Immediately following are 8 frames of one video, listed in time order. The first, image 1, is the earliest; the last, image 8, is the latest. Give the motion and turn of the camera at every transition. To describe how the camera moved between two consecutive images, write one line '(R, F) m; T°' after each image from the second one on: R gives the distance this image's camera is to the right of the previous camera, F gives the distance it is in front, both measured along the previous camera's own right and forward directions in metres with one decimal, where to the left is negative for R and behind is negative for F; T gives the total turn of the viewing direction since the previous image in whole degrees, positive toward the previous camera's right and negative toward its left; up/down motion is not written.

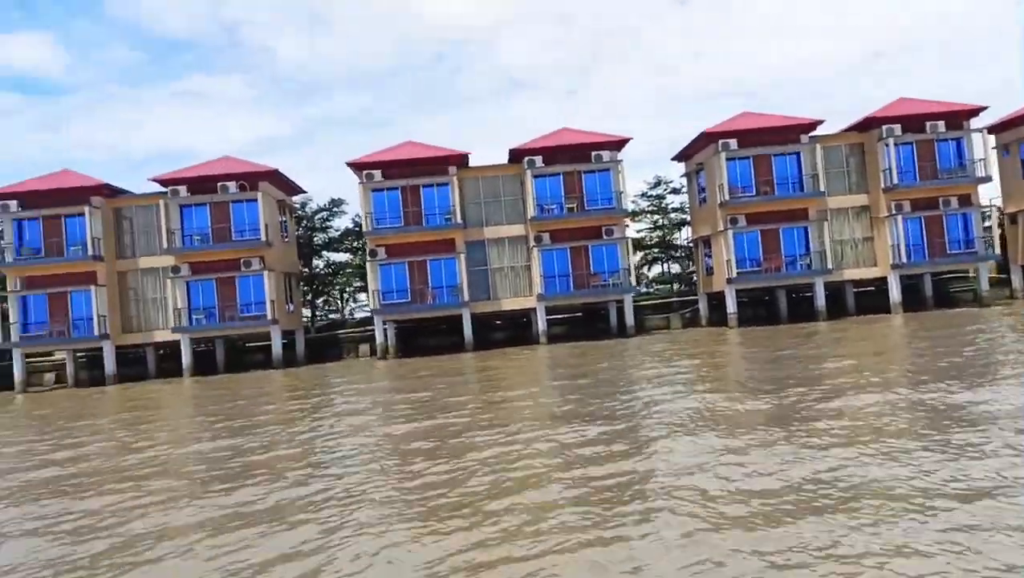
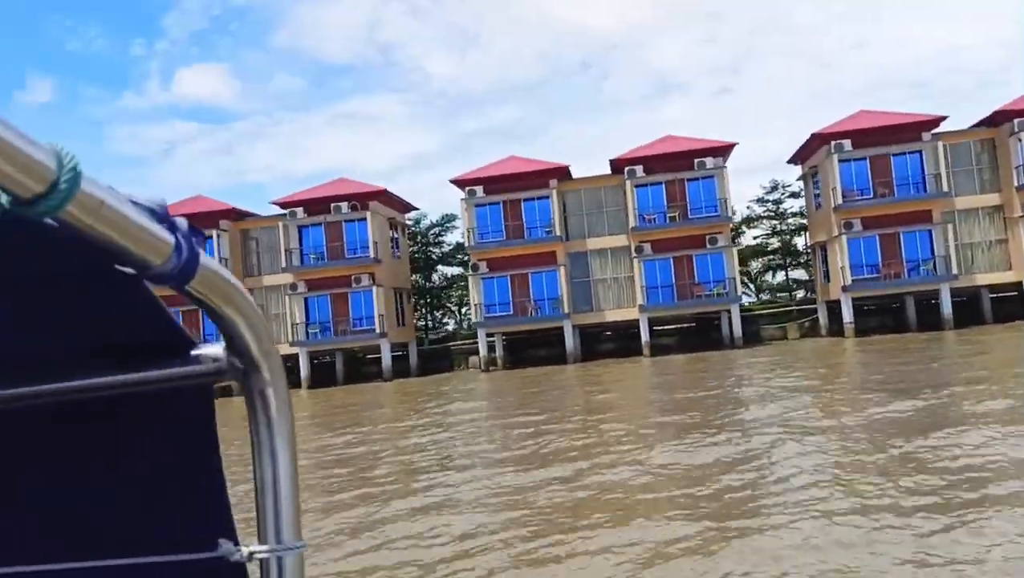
(+0.1, 0.0) m; -8°
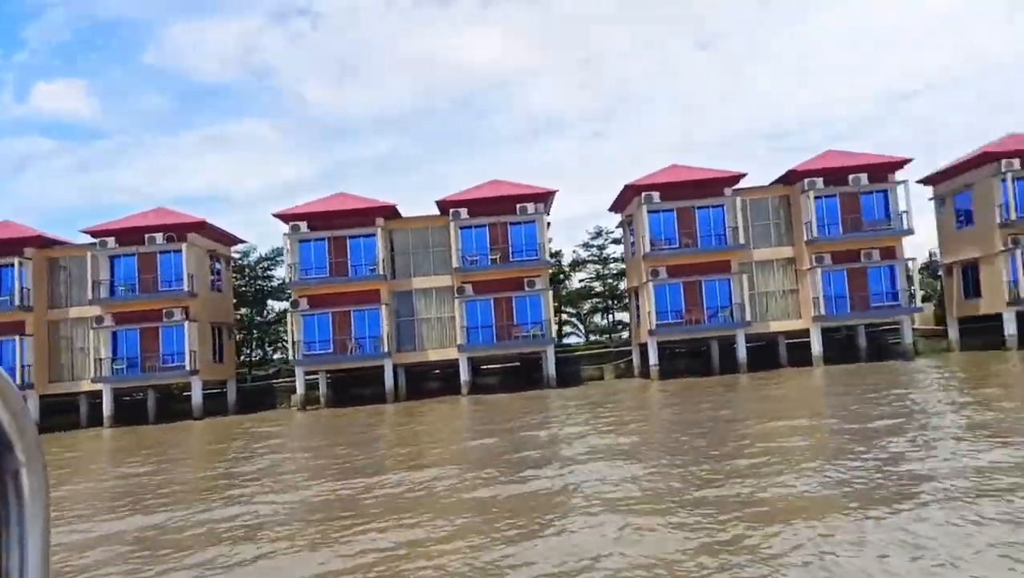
(+2.1, -0.4) m; +8°
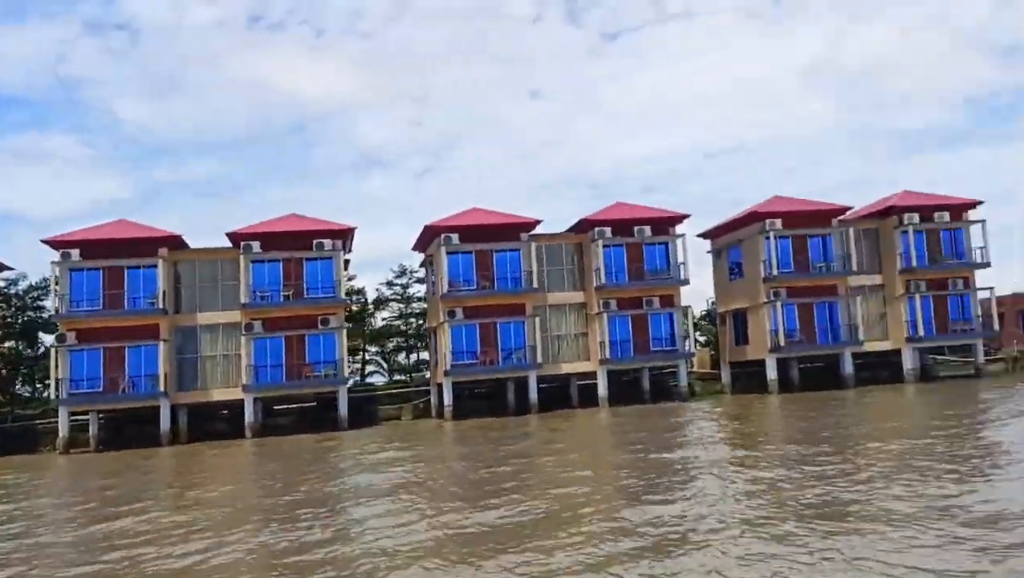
(-9.9, +0.1) m; +11°
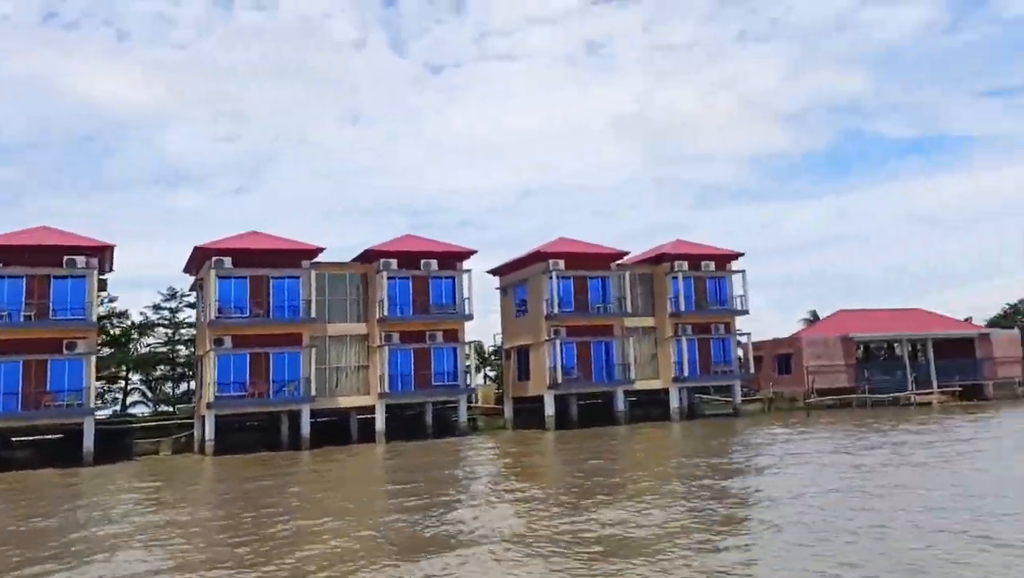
(+1.2, +0.2) m; +13°
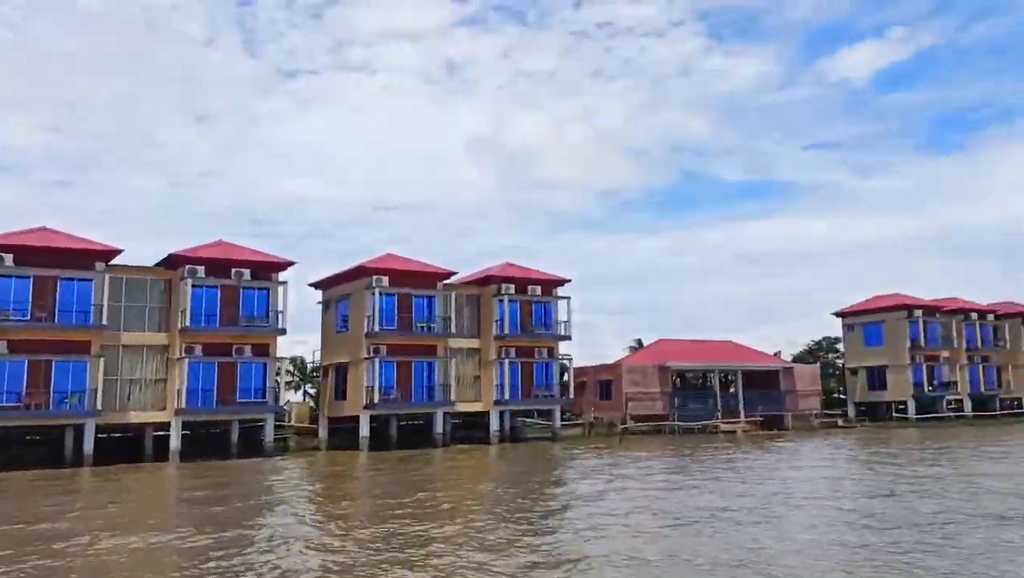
(+1.1, +0.5) m; +10°
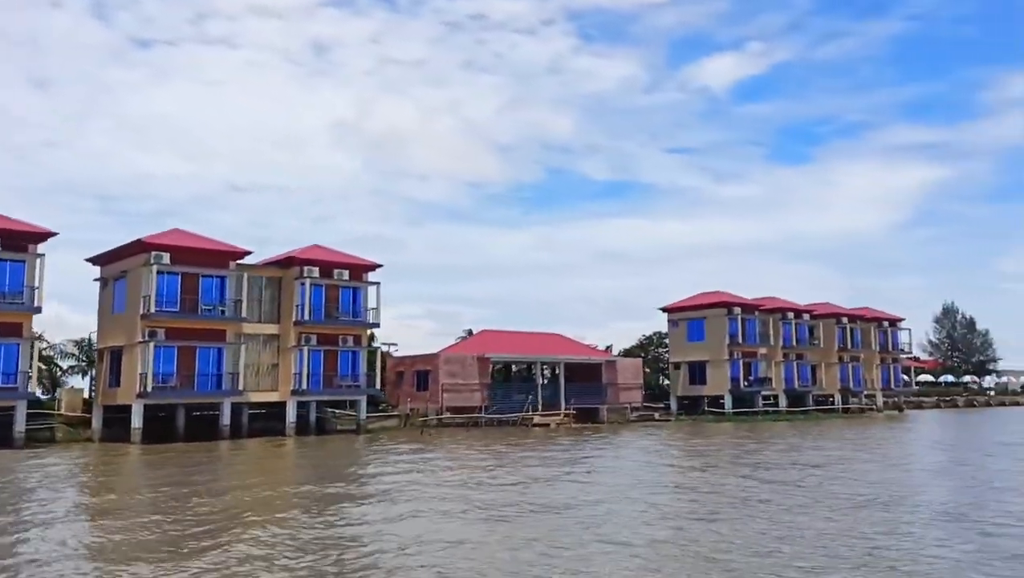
(+2.6, +1.2) m; +9°
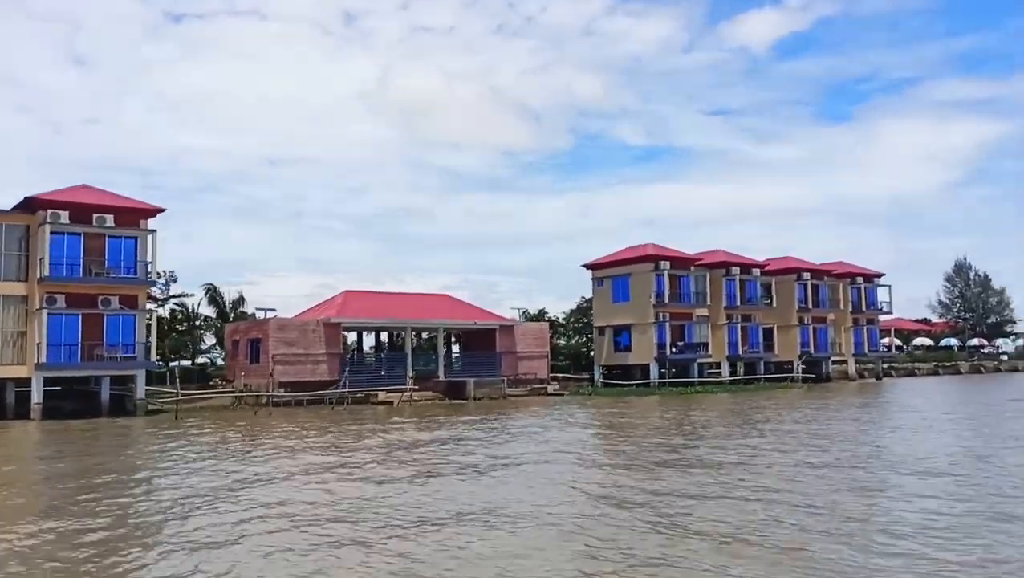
(+7.2, +6.4) m; -3°
